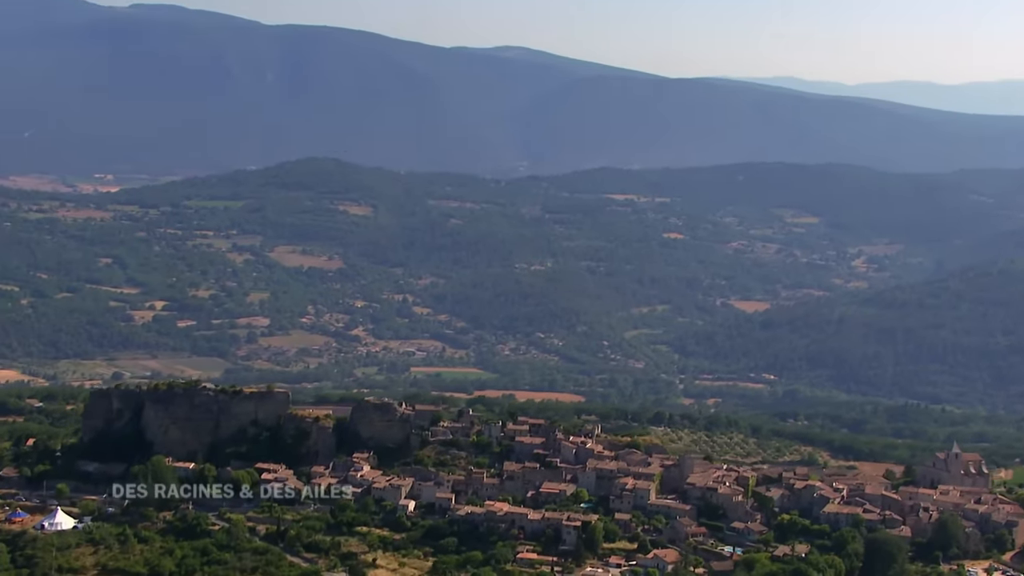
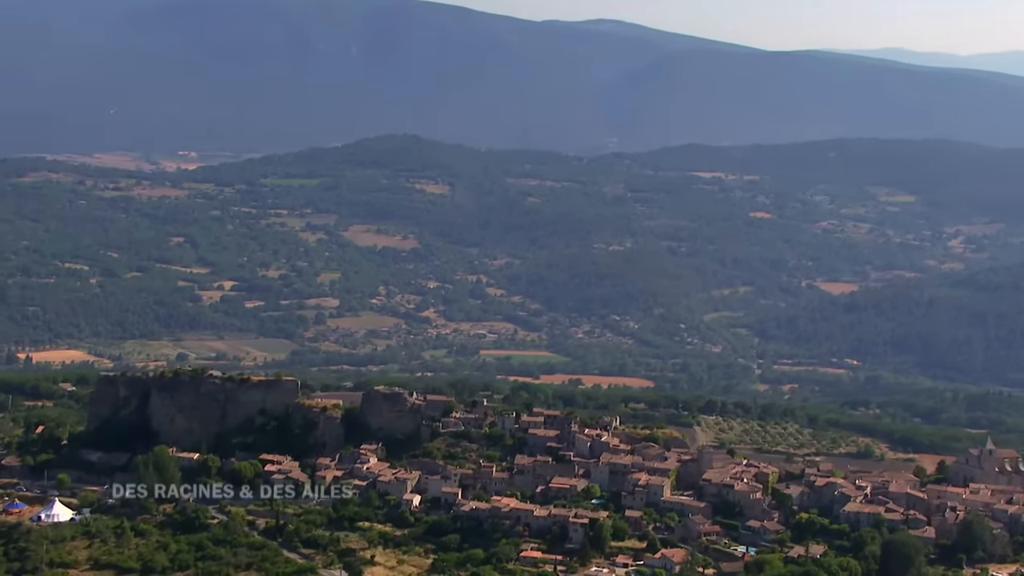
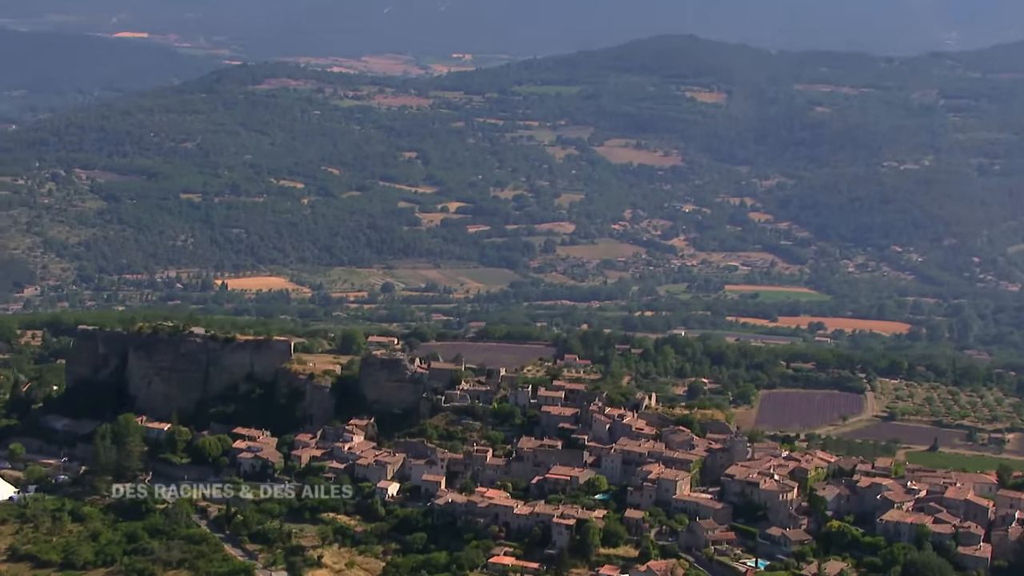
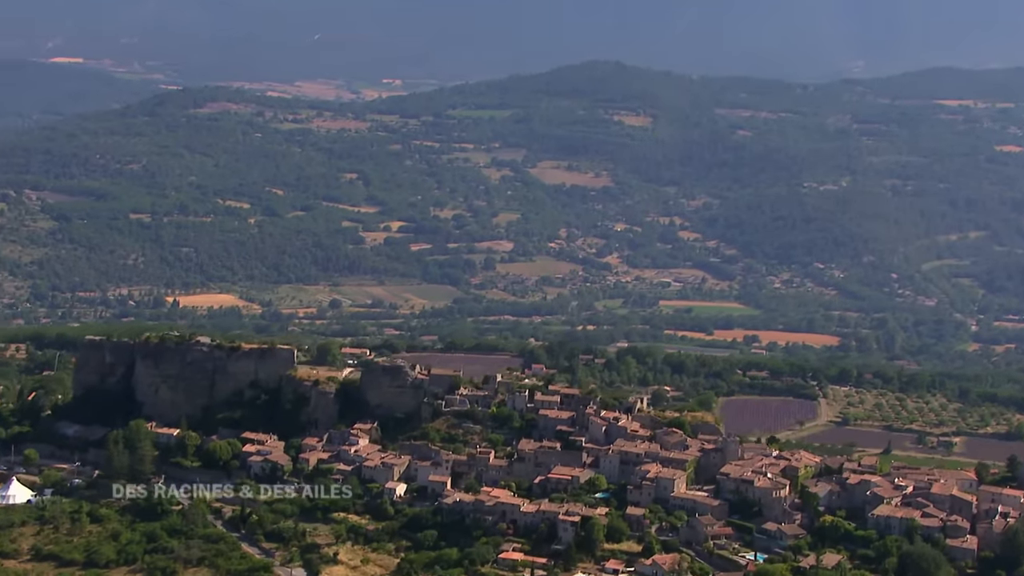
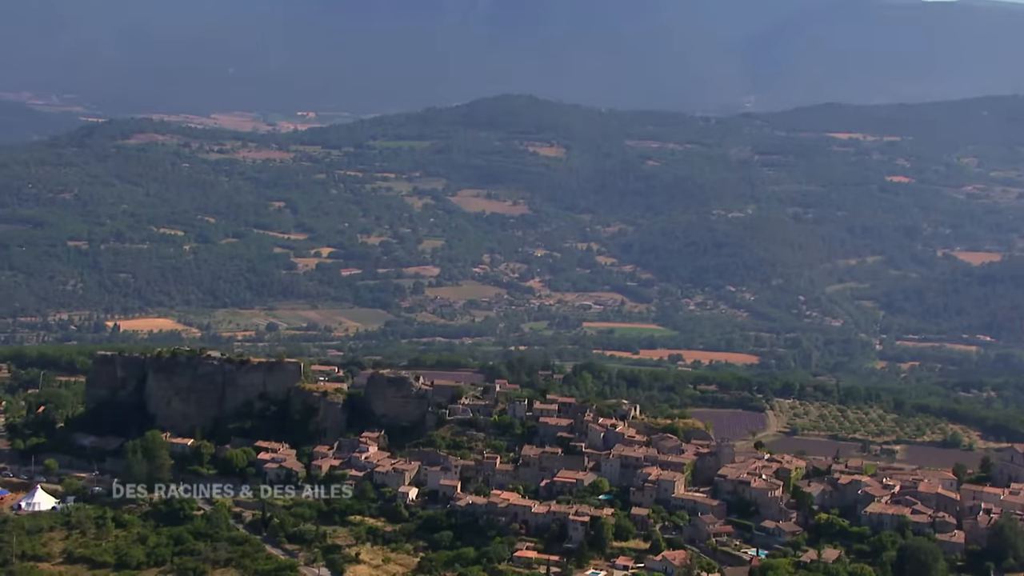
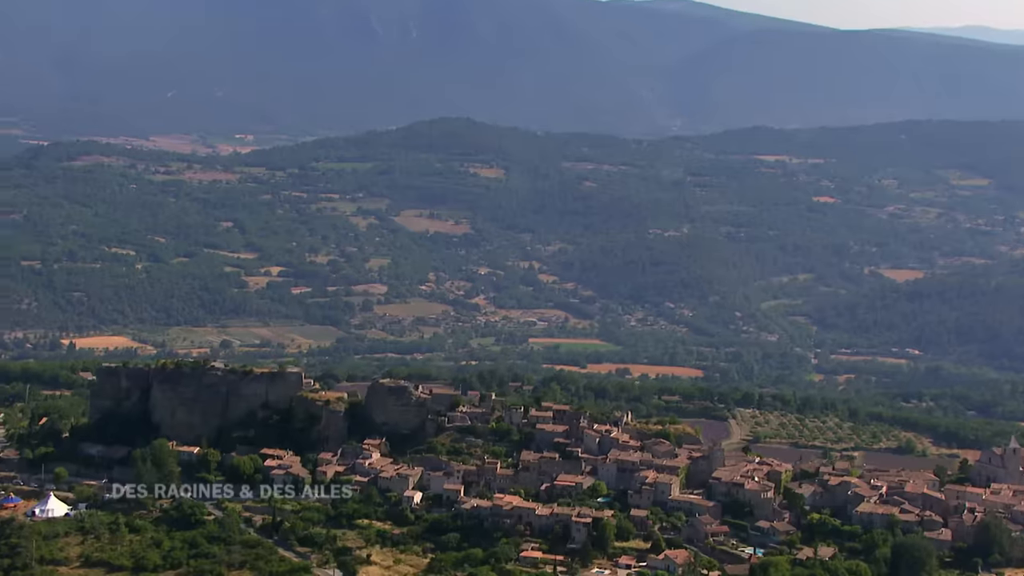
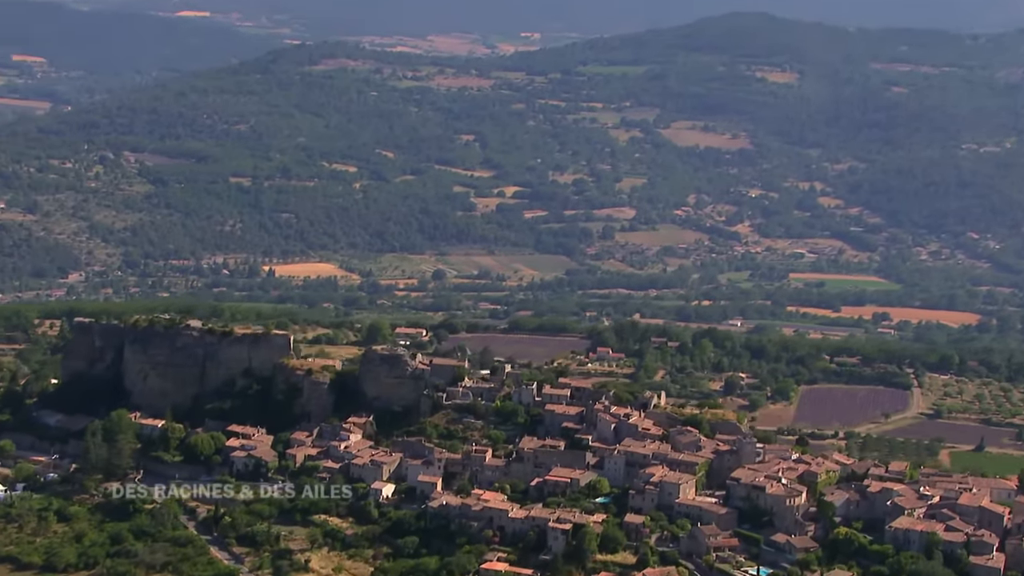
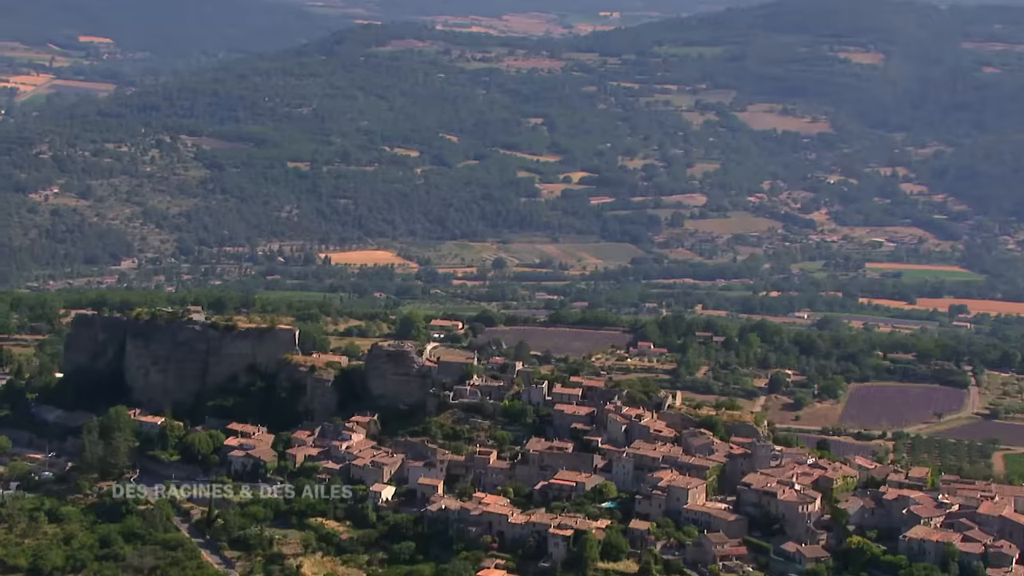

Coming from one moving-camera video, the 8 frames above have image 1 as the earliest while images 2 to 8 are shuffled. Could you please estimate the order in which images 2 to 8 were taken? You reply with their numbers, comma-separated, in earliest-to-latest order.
2, 6, 5, 4, 3, 7, 8
